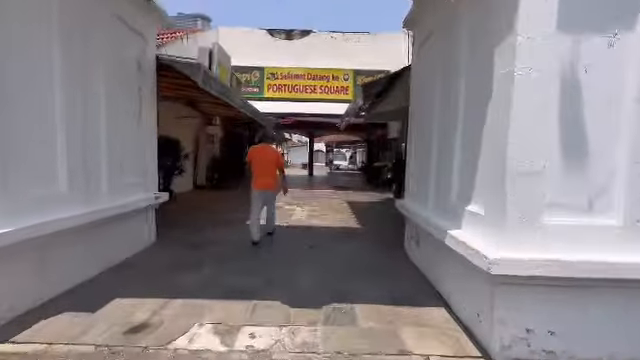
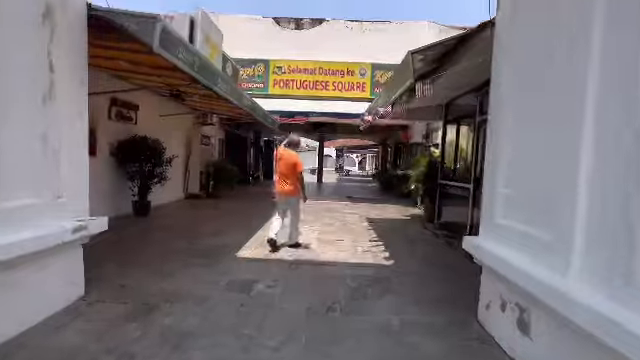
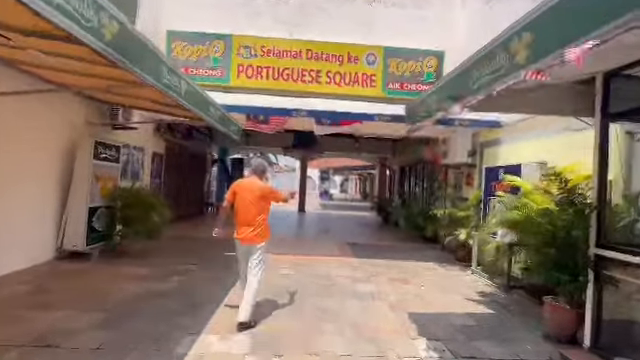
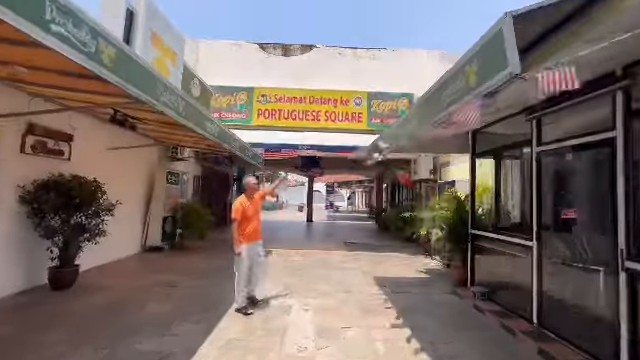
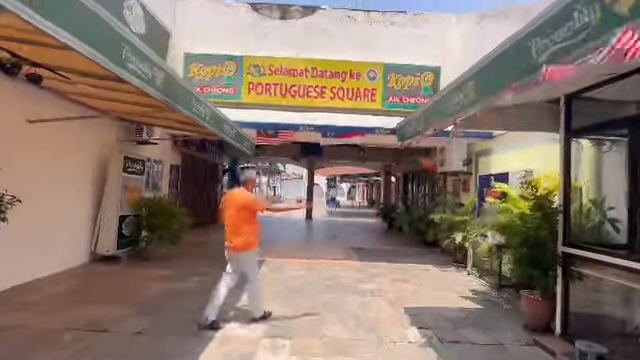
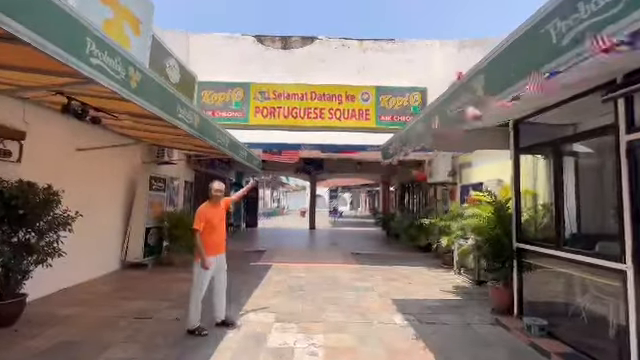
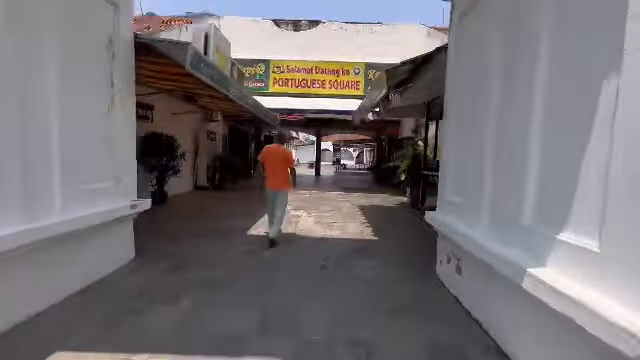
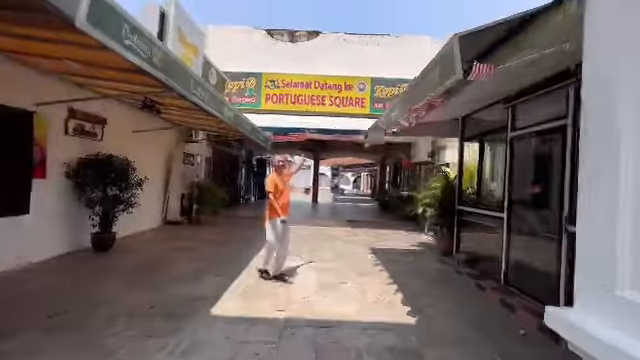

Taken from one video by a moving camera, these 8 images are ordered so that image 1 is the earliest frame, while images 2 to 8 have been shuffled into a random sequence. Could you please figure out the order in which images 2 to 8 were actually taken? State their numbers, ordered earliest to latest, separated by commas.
7, 2, 8, 4, 6, 5, 3
